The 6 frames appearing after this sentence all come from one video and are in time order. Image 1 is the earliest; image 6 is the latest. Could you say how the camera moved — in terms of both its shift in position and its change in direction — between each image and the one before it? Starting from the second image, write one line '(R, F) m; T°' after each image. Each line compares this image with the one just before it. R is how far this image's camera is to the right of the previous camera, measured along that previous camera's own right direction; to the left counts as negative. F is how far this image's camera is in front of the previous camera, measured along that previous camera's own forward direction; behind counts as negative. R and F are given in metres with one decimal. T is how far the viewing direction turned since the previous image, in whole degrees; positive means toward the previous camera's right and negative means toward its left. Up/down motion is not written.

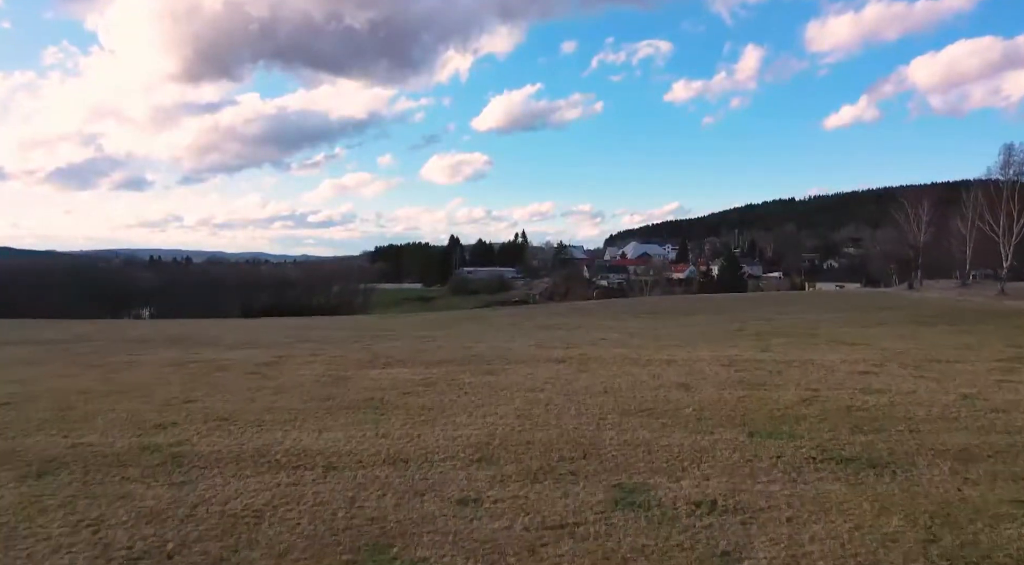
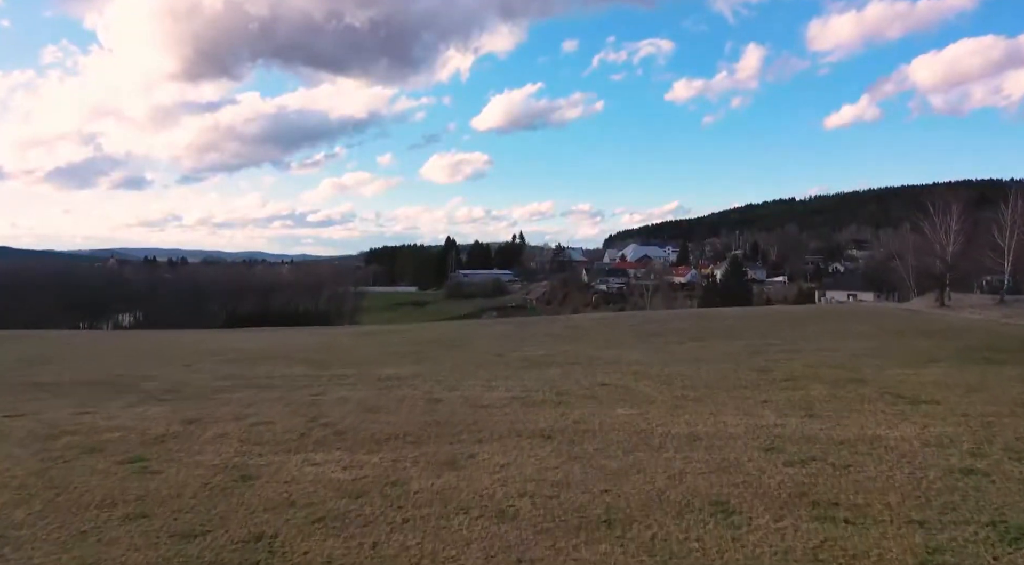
(+0.3, +2.2) m; 0°
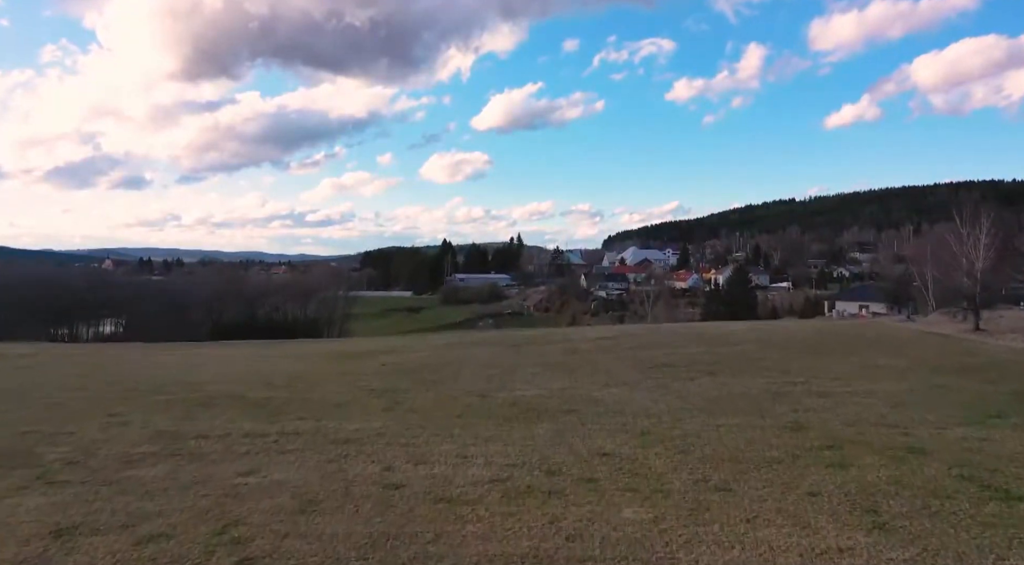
(+0.2, +2.0) m; 0°
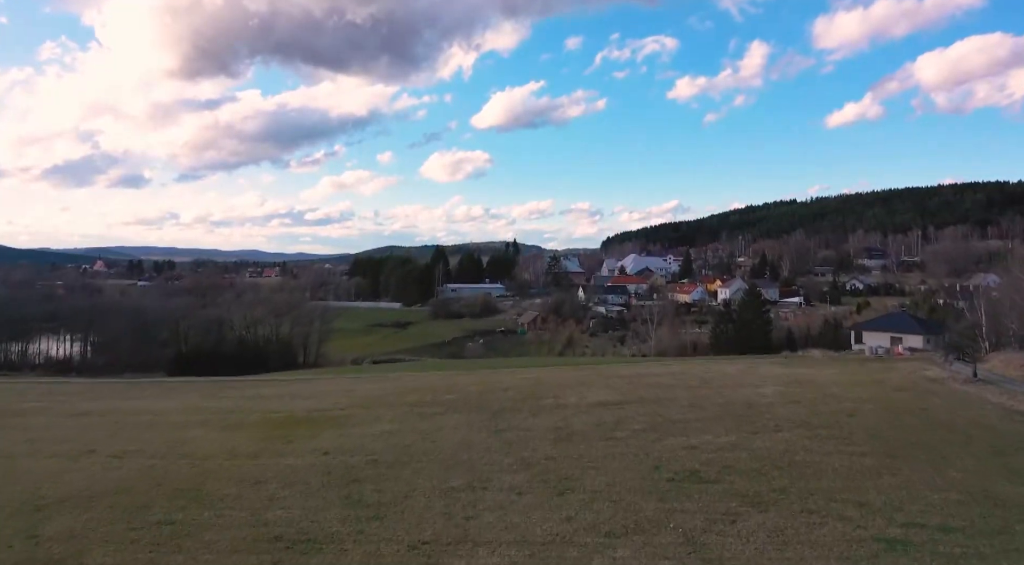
(+0.5, +4.5) m; 0°
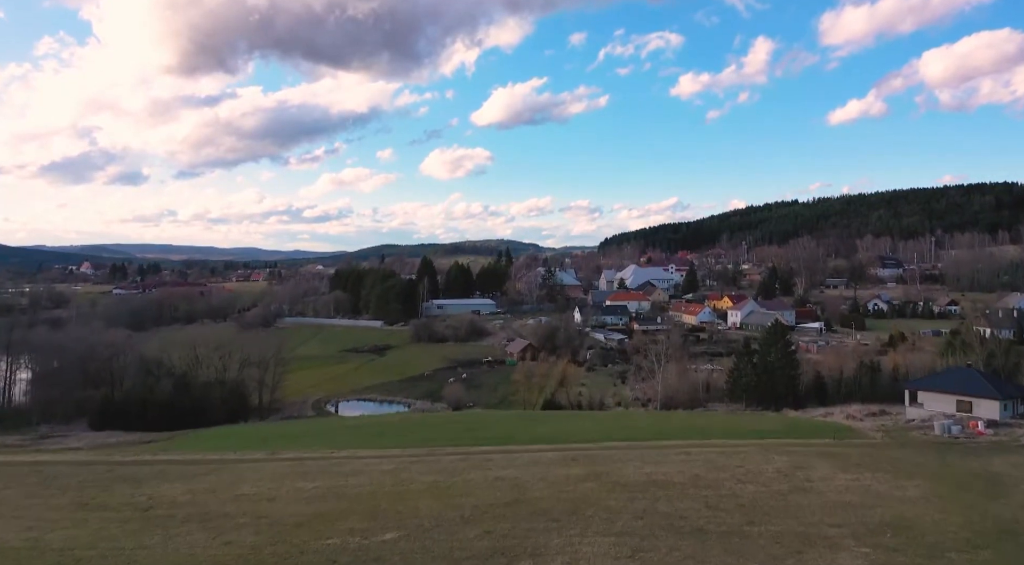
(+0.8, +6.8) m; 0°
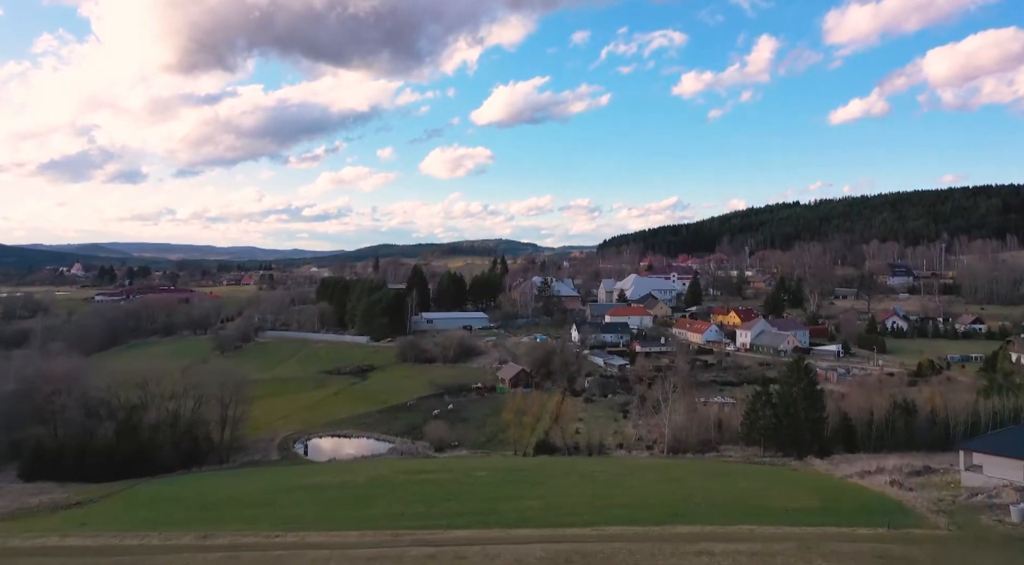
(+0.5, +4.7) m; 0°
